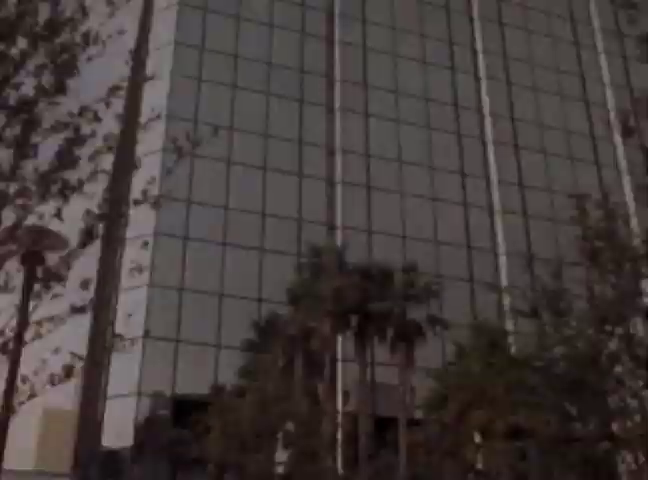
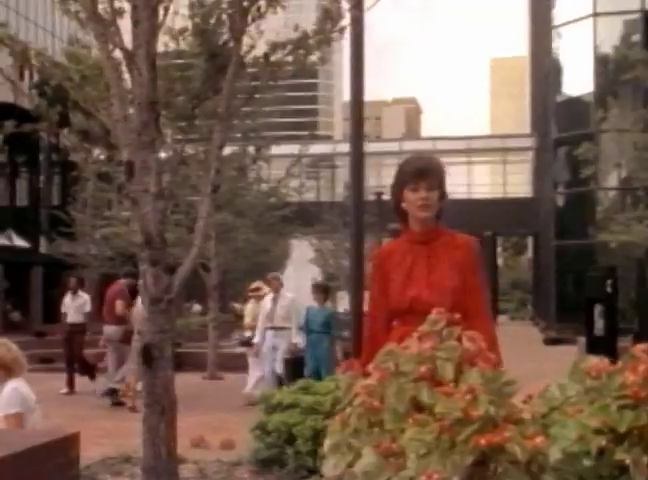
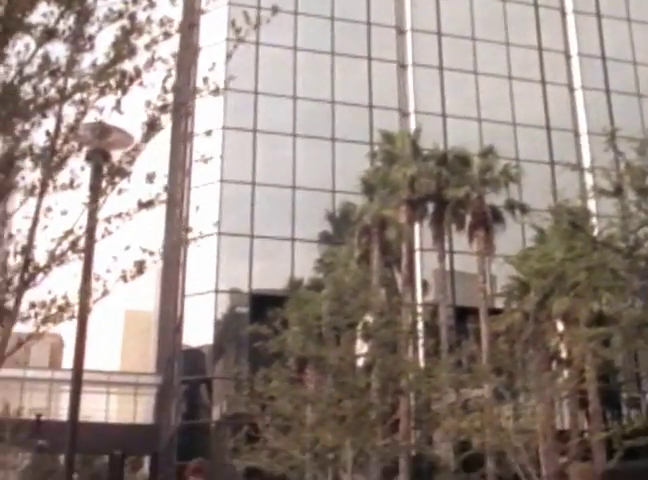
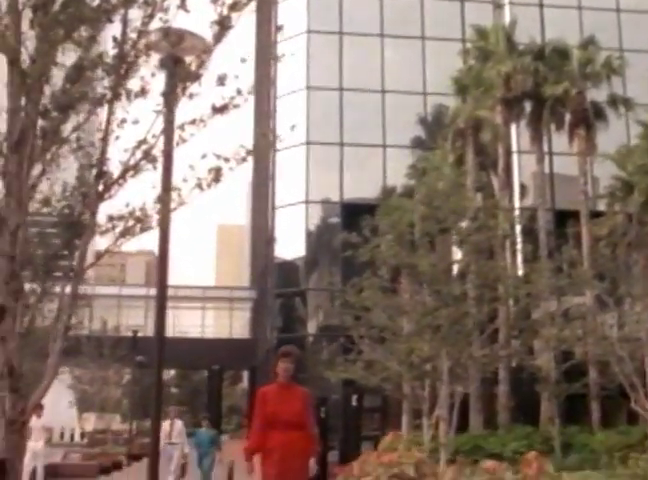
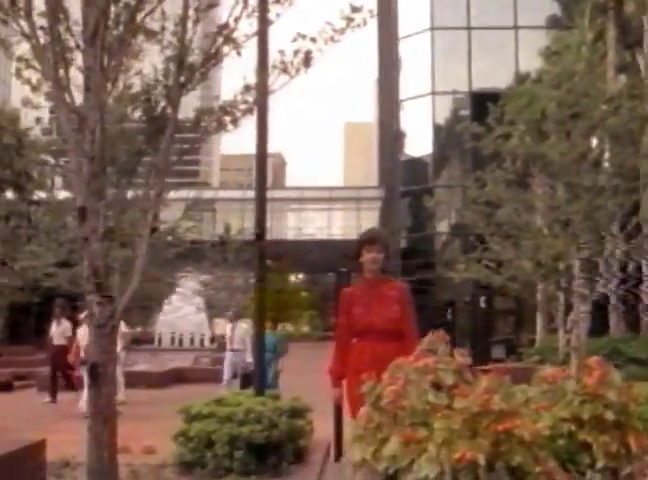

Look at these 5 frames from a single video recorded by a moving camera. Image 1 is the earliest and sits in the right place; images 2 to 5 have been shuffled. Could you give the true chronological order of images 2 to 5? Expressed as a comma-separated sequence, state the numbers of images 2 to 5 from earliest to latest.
3, 4, 5, 2
